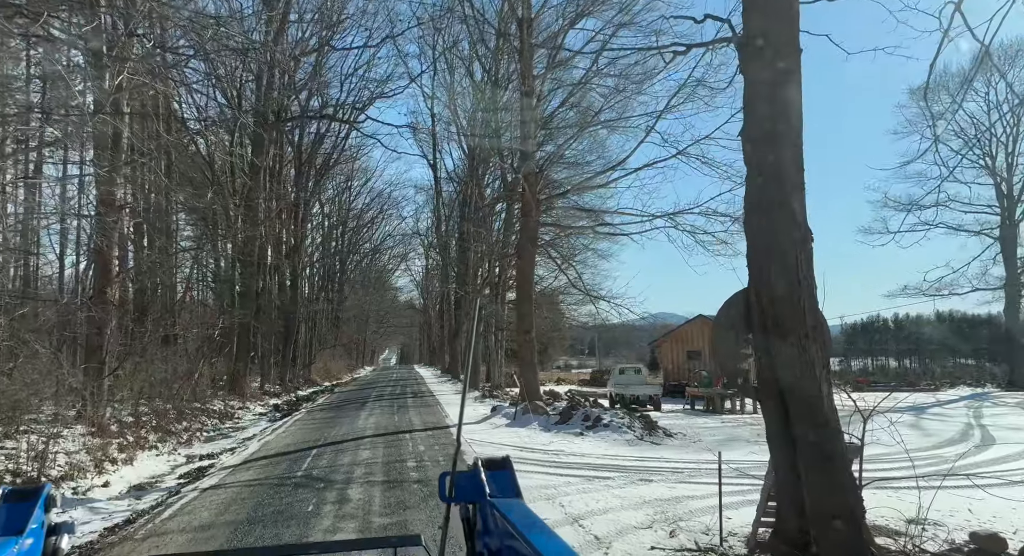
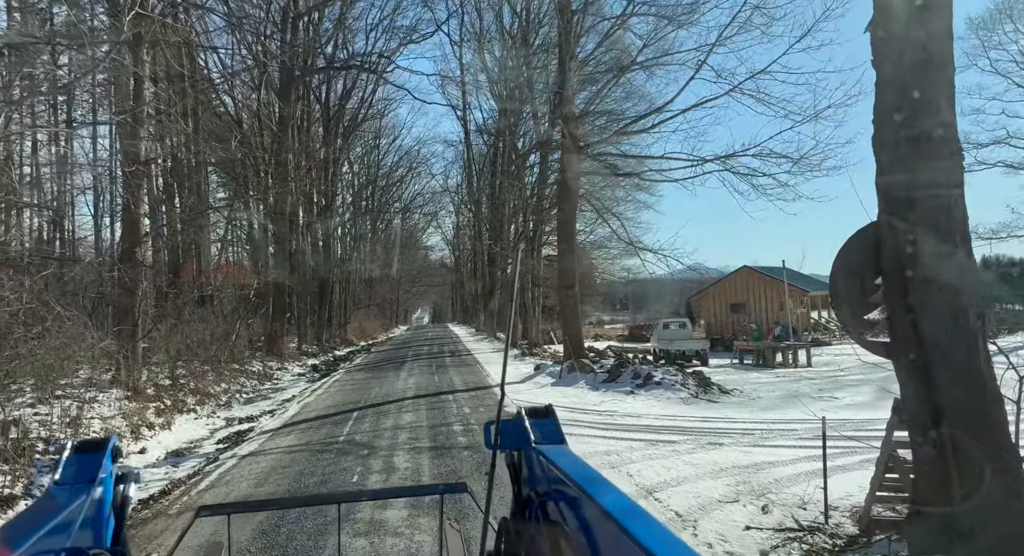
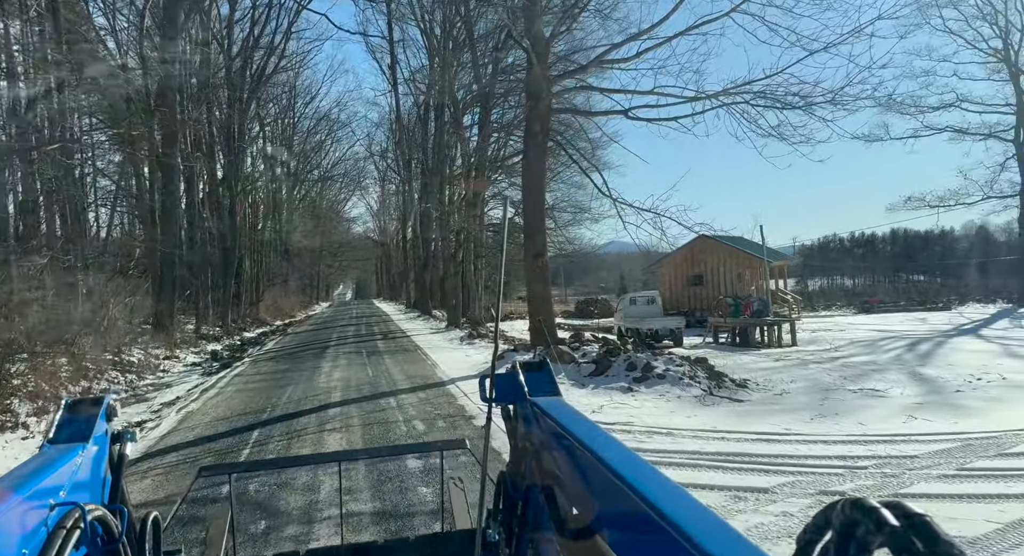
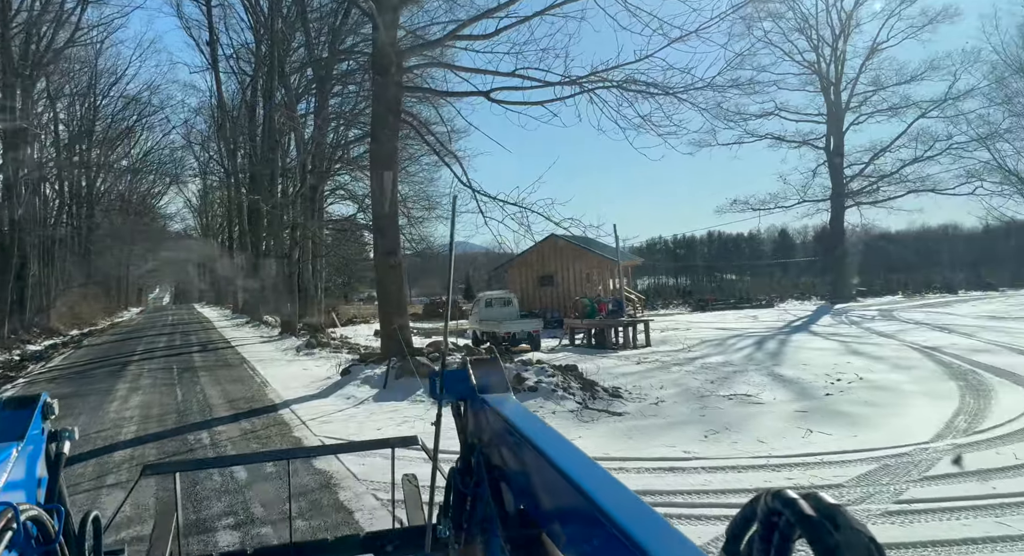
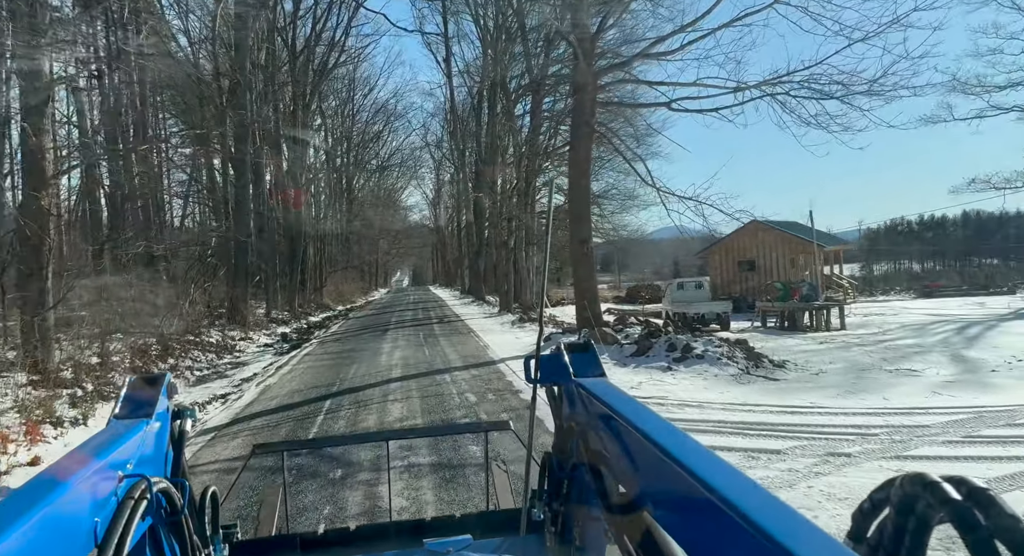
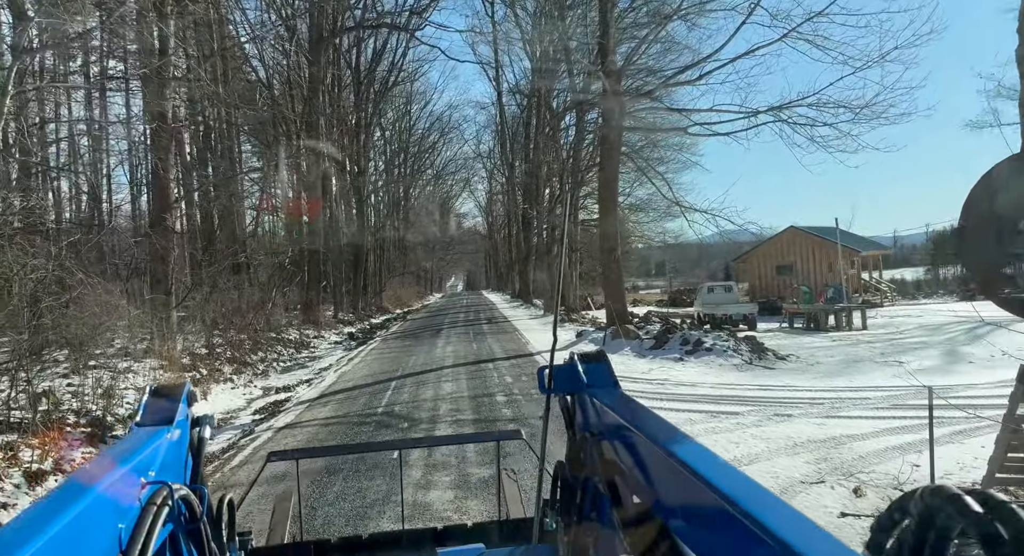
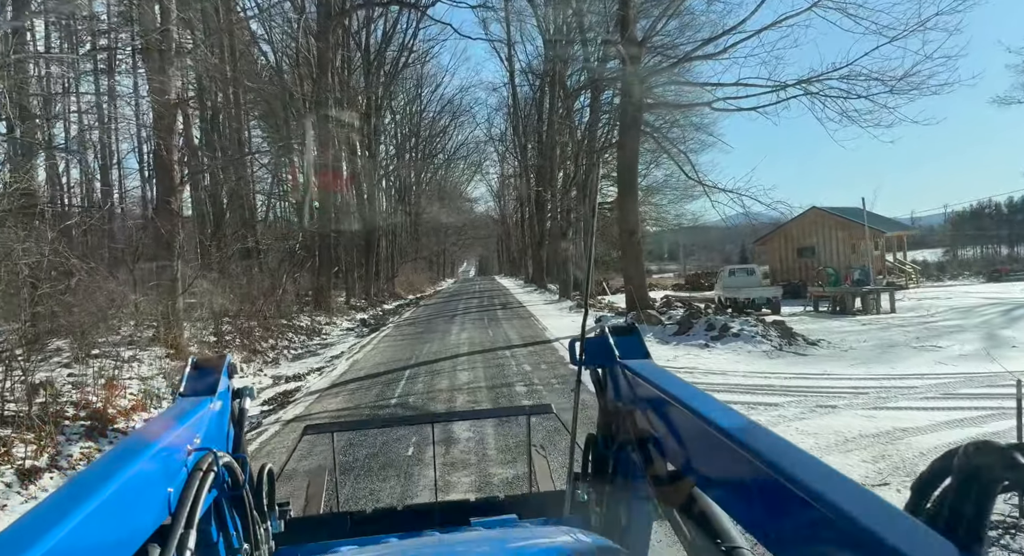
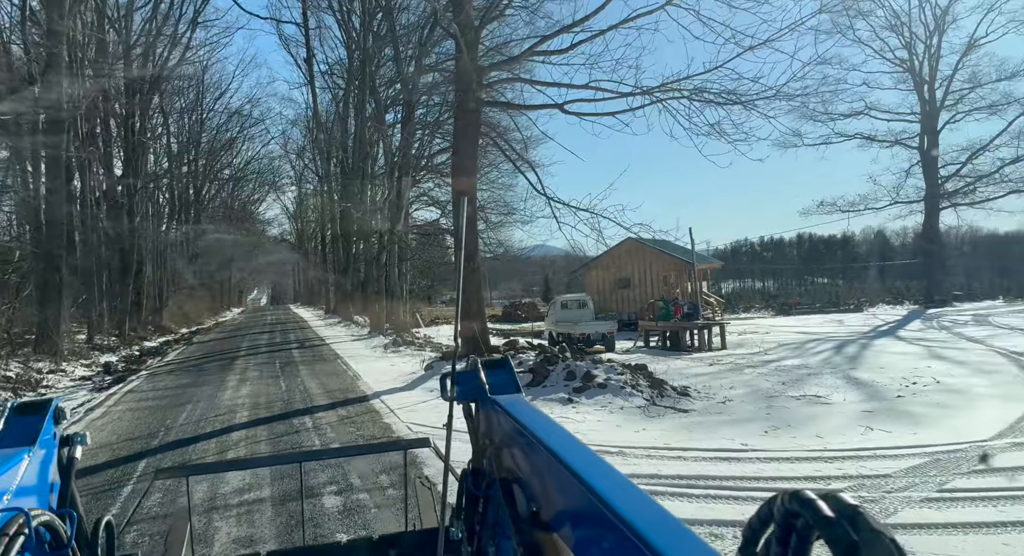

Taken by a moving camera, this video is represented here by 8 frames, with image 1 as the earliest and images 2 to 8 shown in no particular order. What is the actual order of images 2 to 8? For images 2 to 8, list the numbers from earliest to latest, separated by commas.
2, 6, 7, 5, 3, 8, 4
